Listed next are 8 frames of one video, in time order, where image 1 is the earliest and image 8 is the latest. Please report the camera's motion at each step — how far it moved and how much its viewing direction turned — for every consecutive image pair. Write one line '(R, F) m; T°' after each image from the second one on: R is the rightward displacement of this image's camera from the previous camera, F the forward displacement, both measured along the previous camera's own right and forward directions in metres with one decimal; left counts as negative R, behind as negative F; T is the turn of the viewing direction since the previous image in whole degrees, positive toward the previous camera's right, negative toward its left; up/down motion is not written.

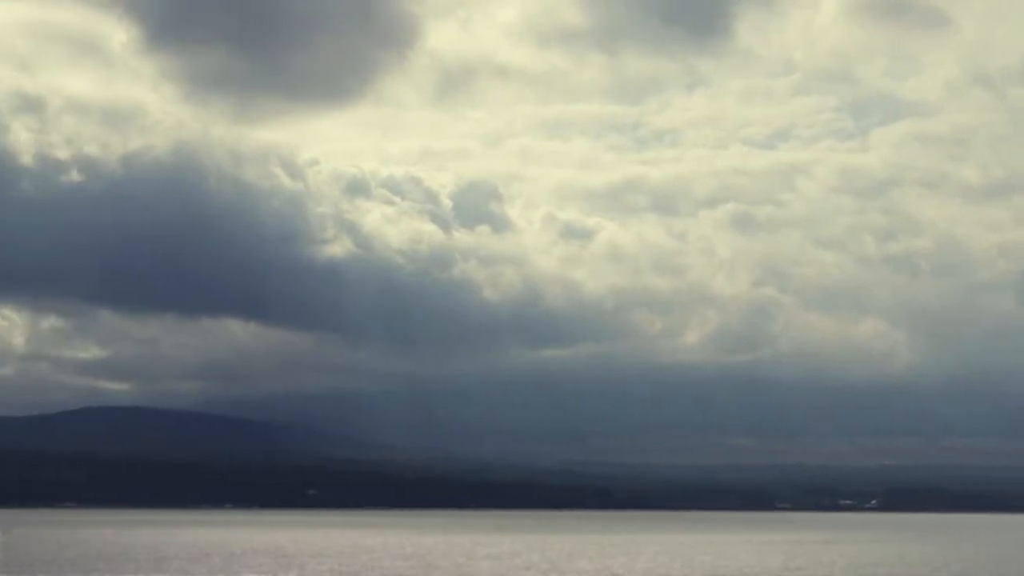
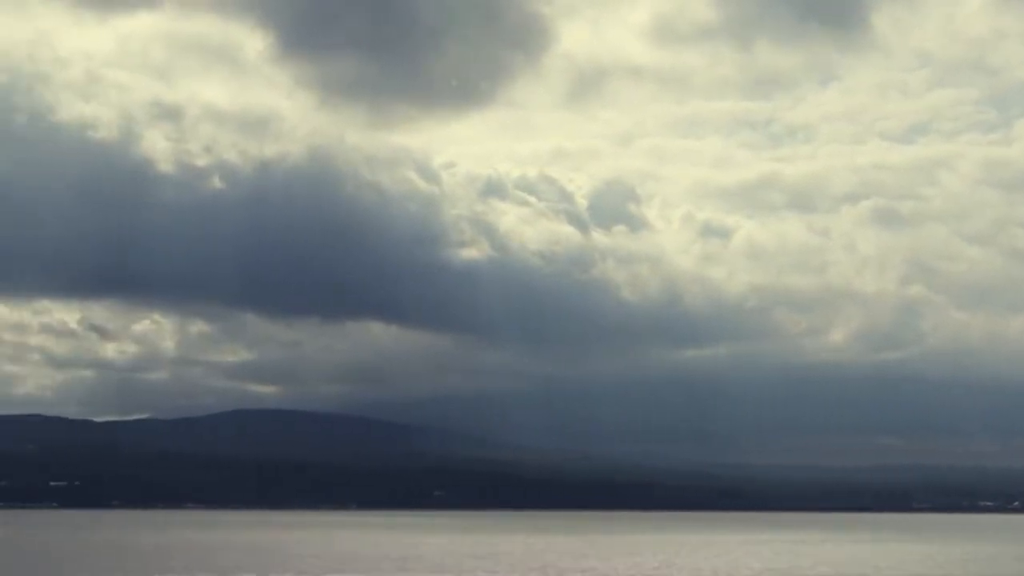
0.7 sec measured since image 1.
(+2.2, +4.1) m; -5°
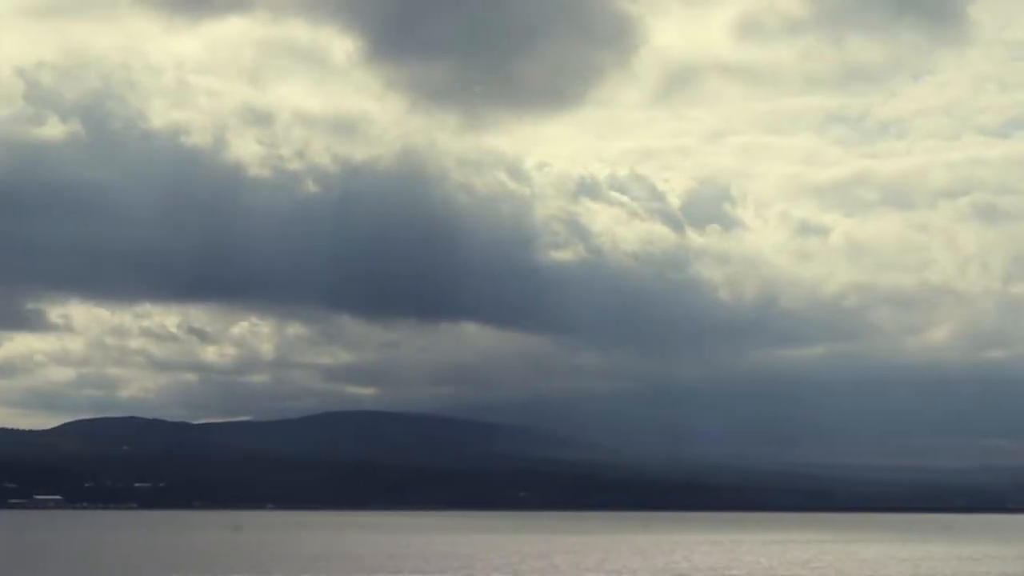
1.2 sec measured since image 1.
(+3.4, +1.1) m; -4°
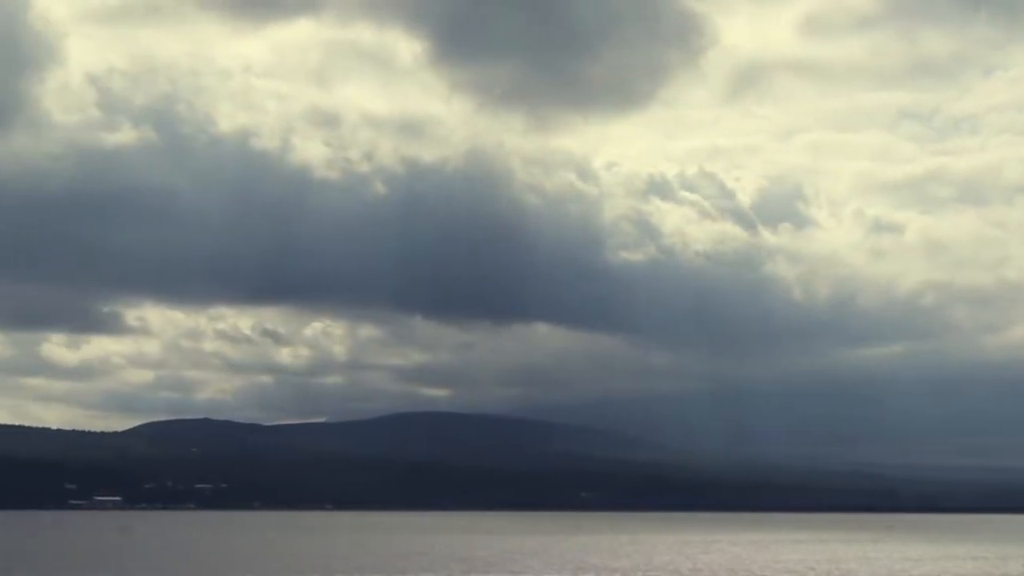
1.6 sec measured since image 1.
(+2.9, +1.1) m; -3°
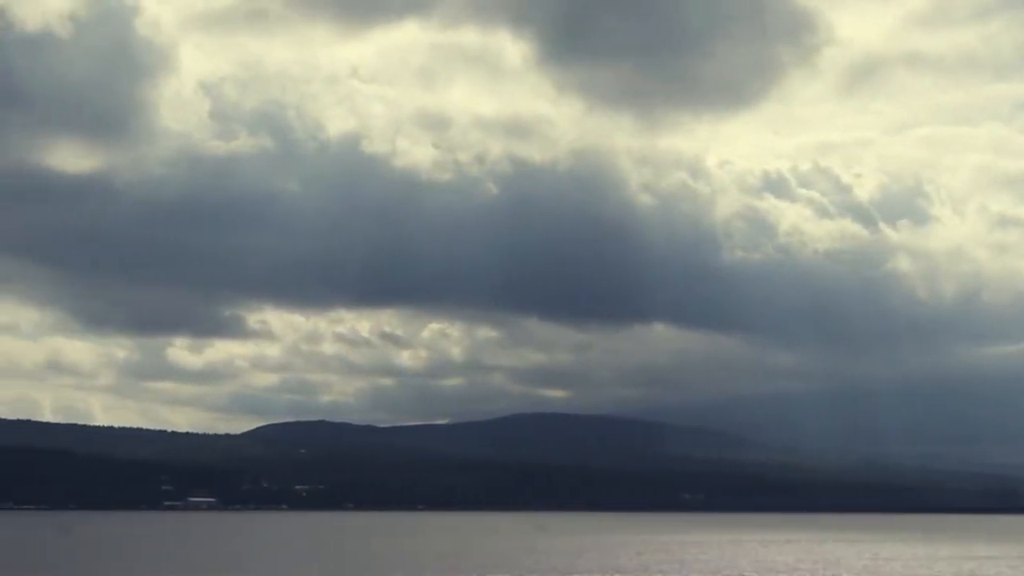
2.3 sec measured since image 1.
(+4.9, +1.4) m; -4°
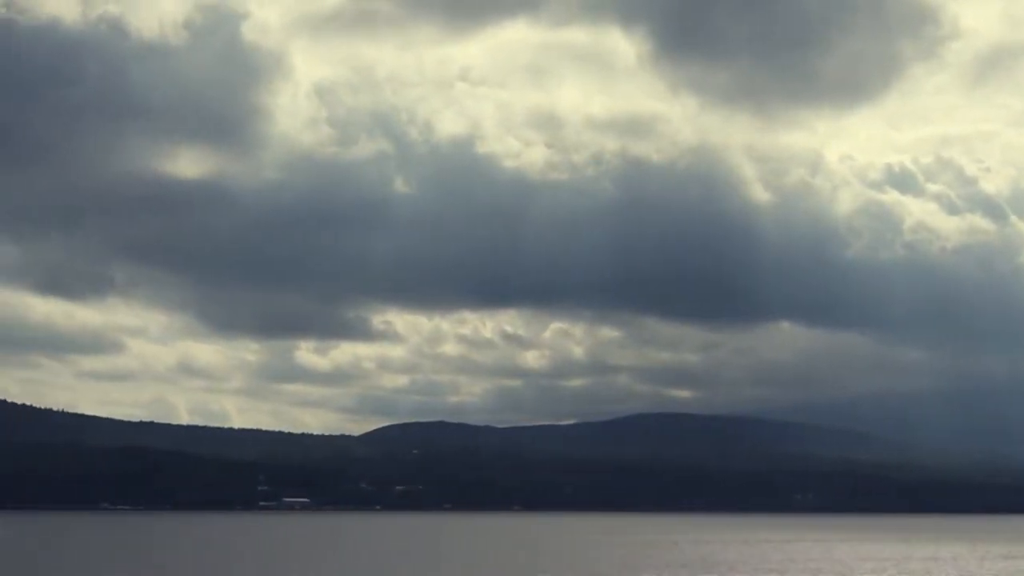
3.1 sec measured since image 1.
(+5.3, +2.4) m; -5°
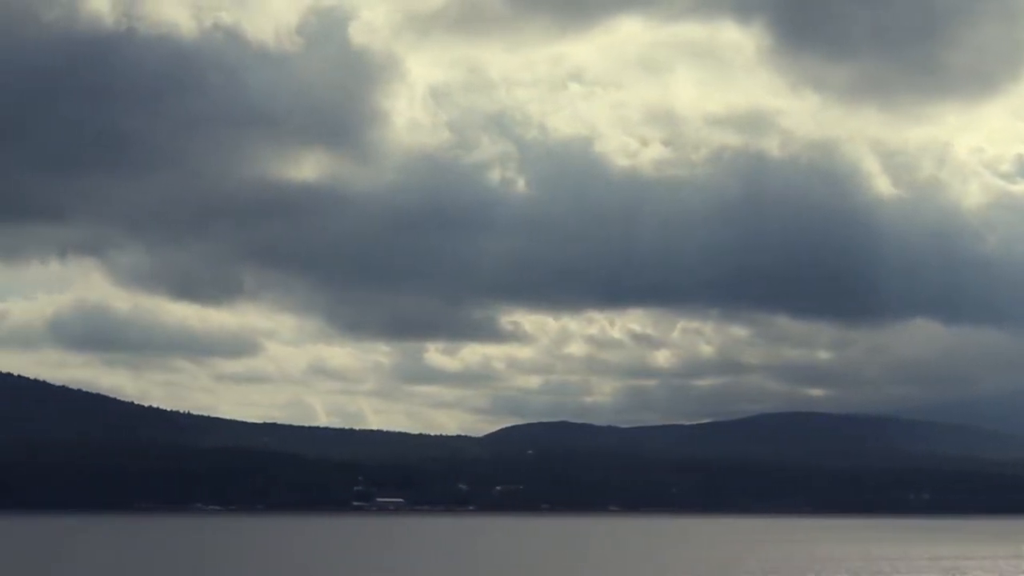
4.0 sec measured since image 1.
(+6.2, +1.7) m; -5°
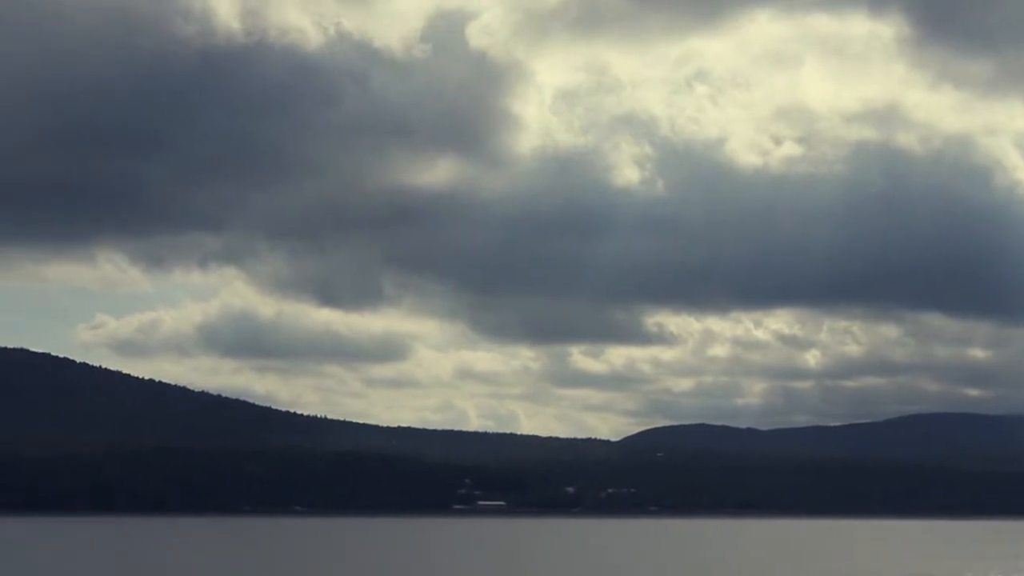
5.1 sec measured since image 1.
(+7.5, +1.6) m; -5°
